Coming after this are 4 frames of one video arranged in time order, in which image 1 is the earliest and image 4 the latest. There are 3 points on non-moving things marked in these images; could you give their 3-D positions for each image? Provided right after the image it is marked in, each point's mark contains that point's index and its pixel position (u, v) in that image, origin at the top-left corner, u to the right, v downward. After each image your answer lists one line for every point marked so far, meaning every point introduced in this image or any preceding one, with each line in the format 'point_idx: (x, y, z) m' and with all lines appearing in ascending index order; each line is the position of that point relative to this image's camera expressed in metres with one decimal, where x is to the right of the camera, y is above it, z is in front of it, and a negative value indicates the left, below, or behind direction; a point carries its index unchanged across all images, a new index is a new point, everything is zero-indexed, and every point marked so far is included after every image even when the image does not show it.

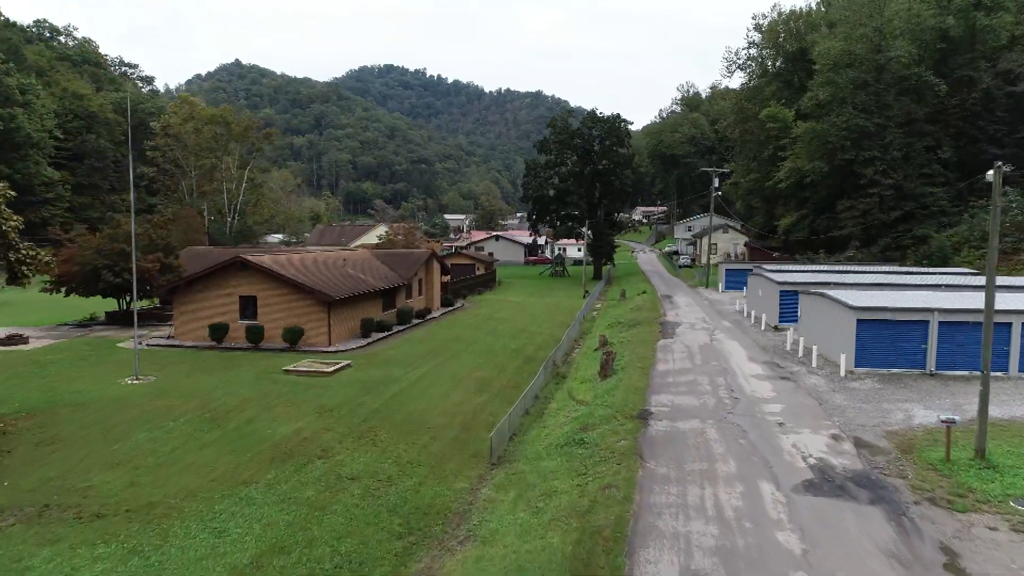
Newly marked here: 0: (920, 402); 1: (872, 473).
0: (+8.3, -2.3, +14.4) m
1: (+5.4, -2.8, +10.5) m
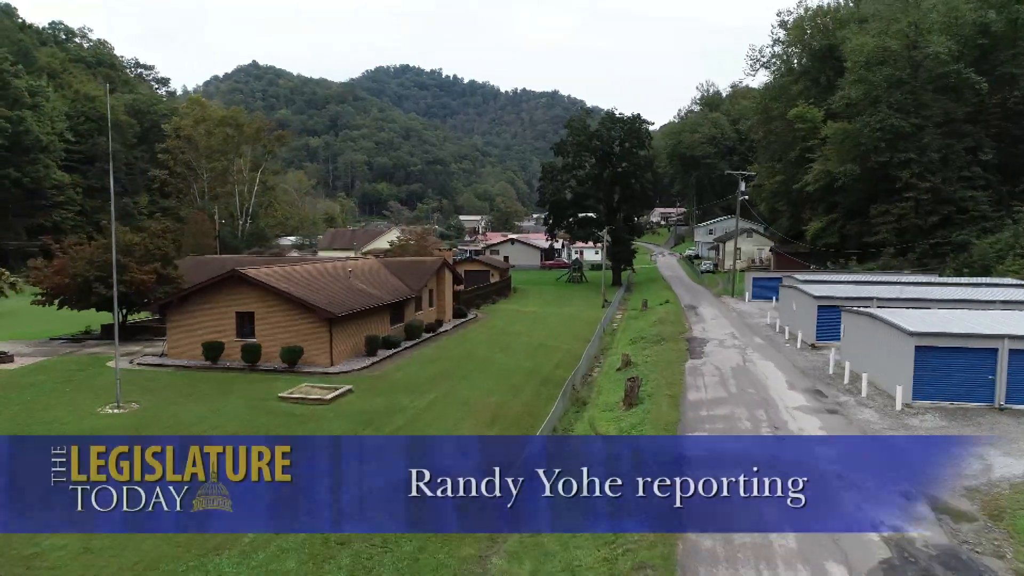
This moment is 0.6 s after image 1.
0: (+8.6, -2.8, +12.6) m
1: (+5.6, -3.2, +8.7) m
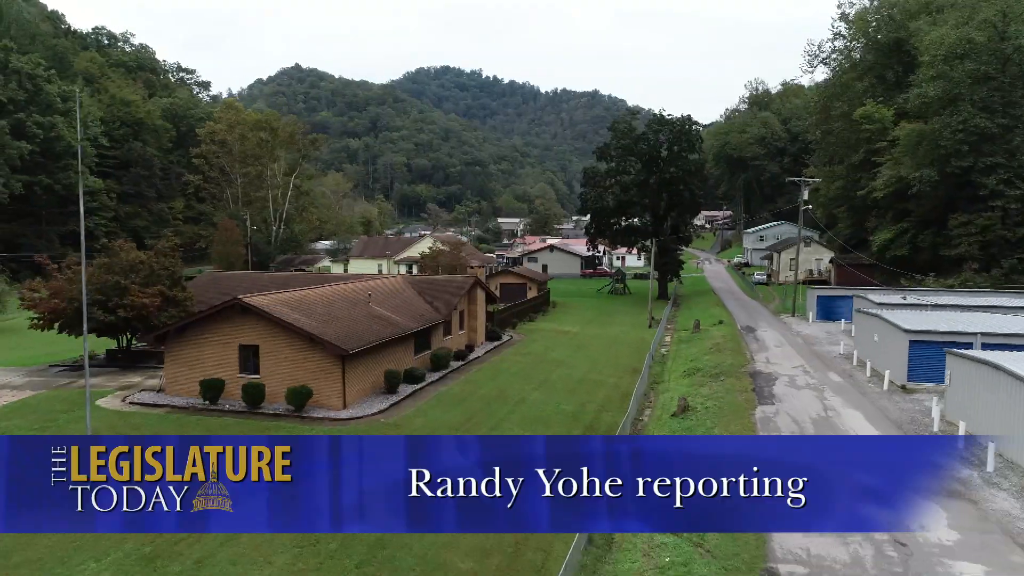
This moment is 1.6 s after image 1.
0: (+9.1, -3.7, +9.3) m
1: (+5.8, -4.1, +5.6) m
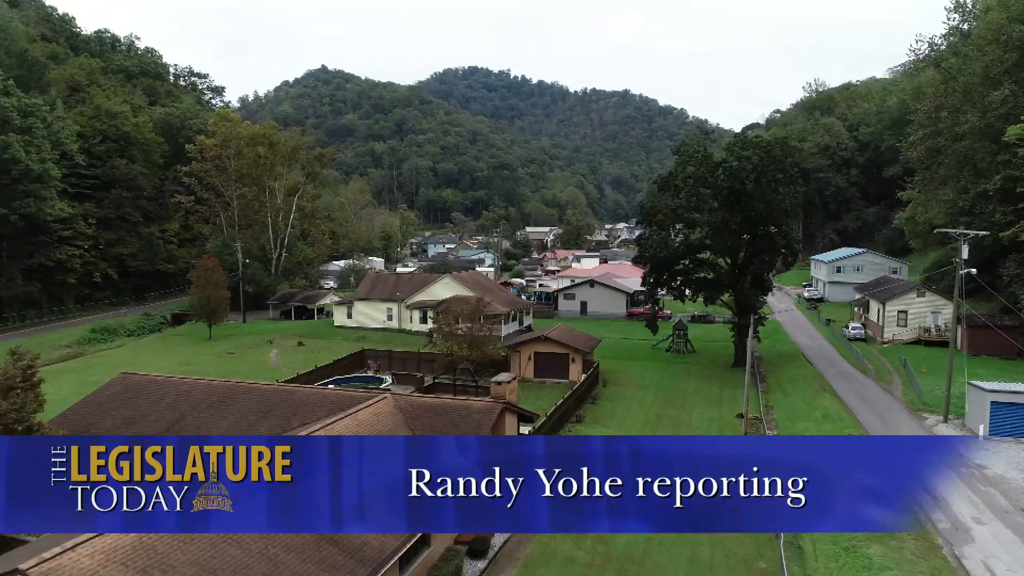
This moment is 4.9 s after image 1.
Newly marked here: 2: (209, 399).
0: (+9.6, -7.1, -0.5) m
1: (+6.2, -7.5, -4.1) m
2: (-8.3, -3.0, +19.6) m
